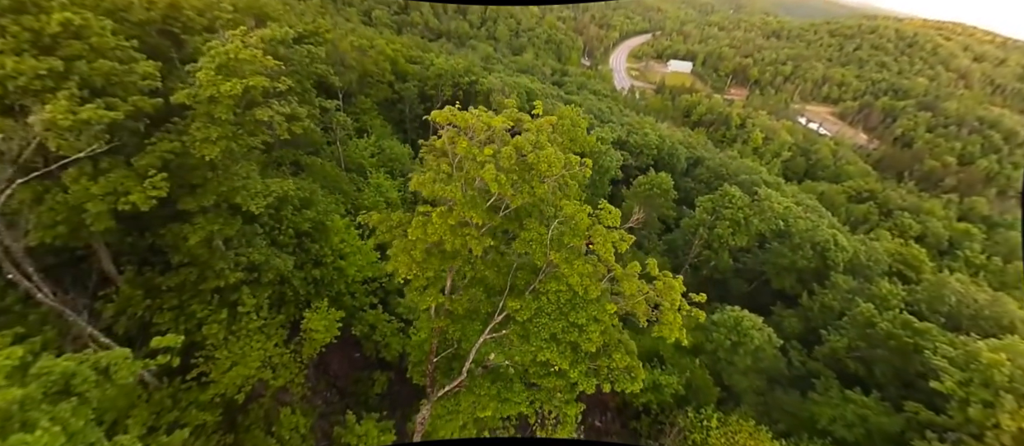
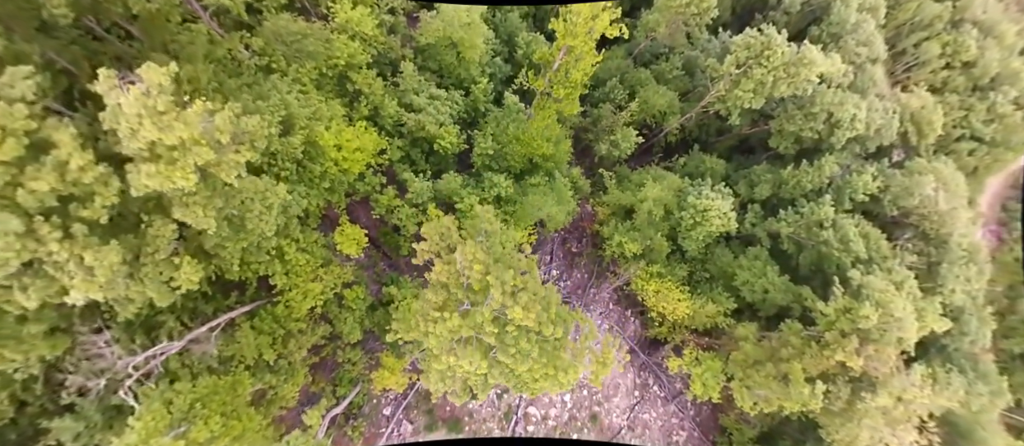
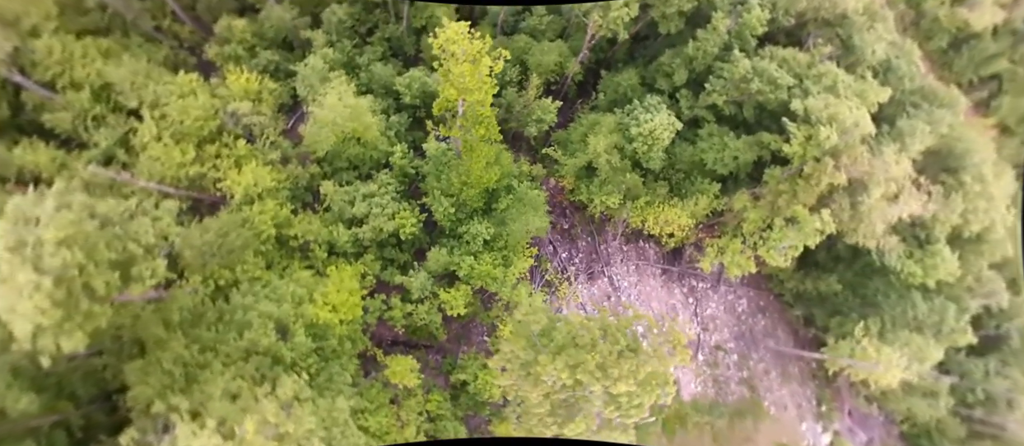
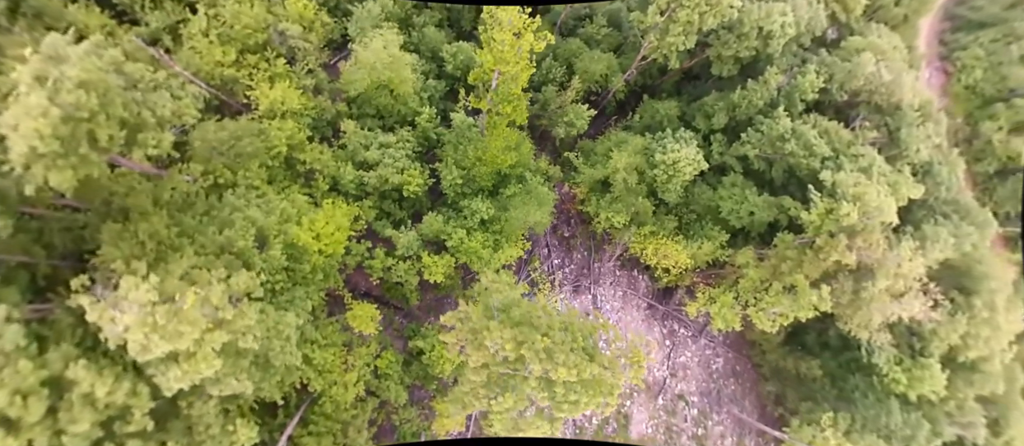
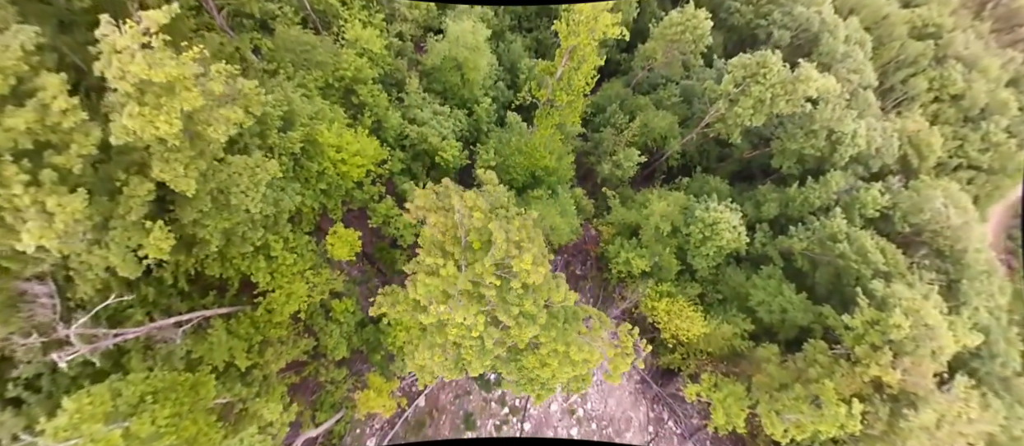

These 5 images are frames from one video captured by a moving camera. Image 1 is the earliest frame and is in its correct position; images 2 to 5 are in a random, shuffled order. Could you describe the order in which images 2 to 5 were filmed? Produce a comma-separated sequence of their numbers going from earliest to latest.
5, 2, 4, 3
